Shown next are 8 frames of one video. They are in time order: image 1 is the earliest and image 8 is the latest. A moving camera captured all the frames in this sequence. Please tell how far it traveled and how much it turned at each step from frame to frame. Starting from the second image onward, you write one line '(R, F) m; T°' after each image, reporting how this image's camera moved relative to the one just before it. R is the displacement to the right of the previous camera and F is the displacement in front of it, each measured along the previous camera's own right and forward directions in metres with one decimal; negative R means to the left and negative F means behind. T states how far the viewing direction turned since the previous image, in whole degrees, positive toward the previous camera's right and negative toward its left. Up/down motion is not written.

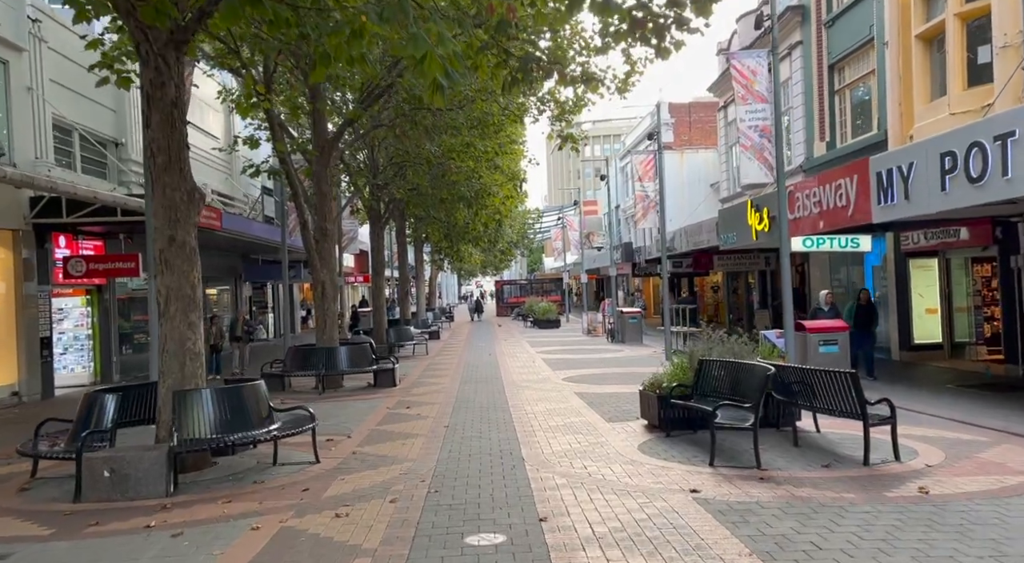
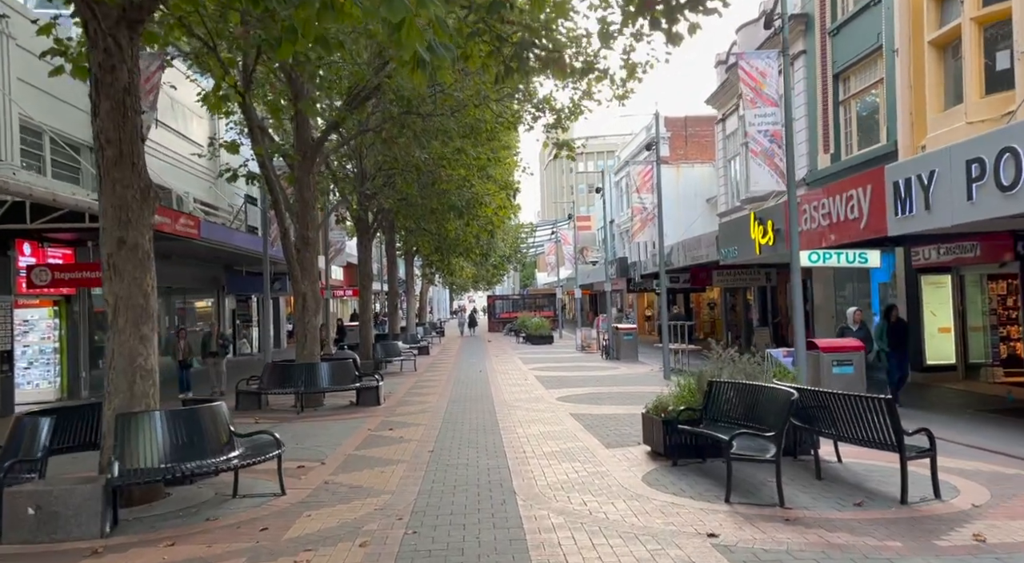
(0.0, +0.9) m; +1°
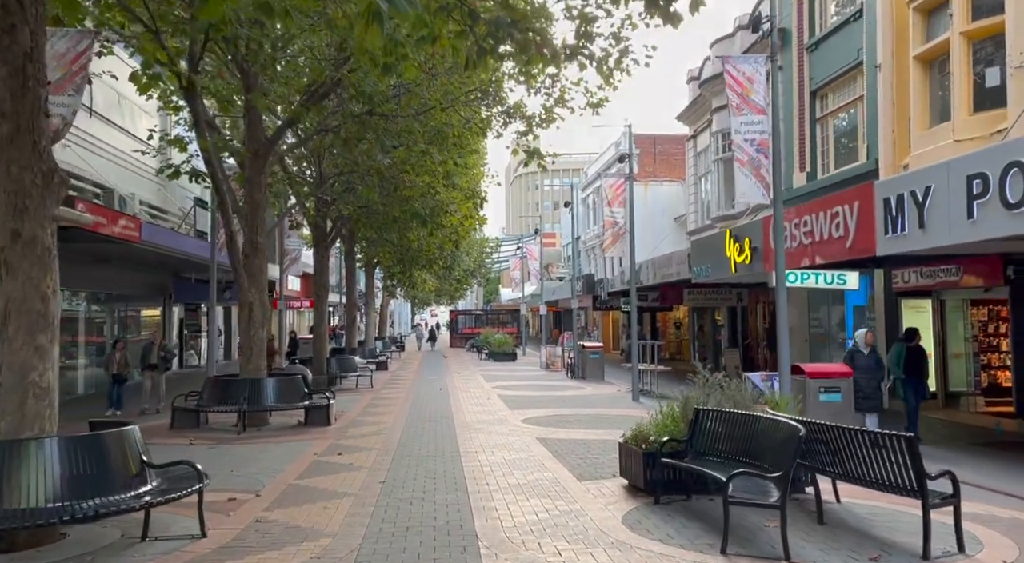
(0.0, +1.0) m; +3°
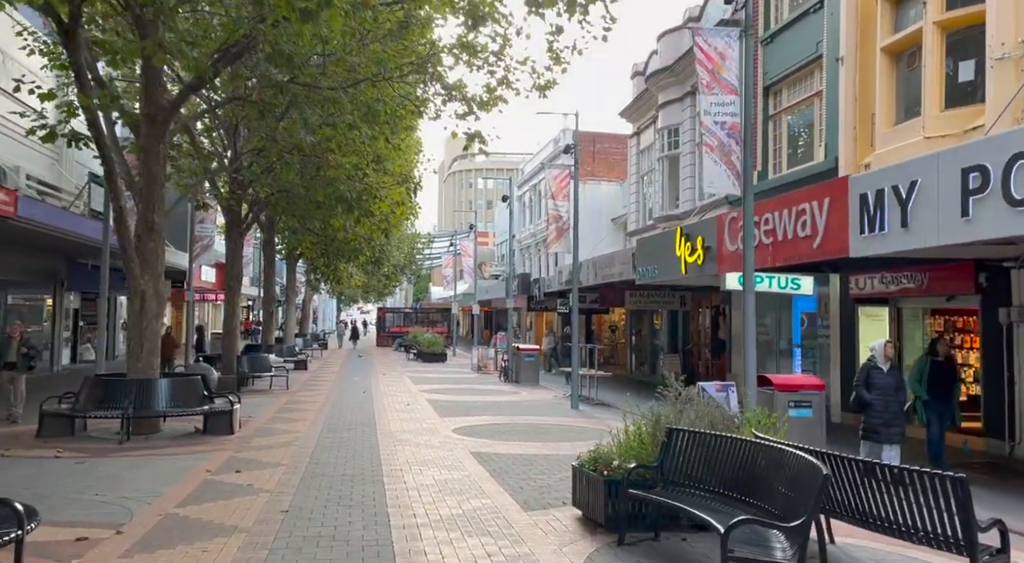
(-0.1, +1.5) m; +5°
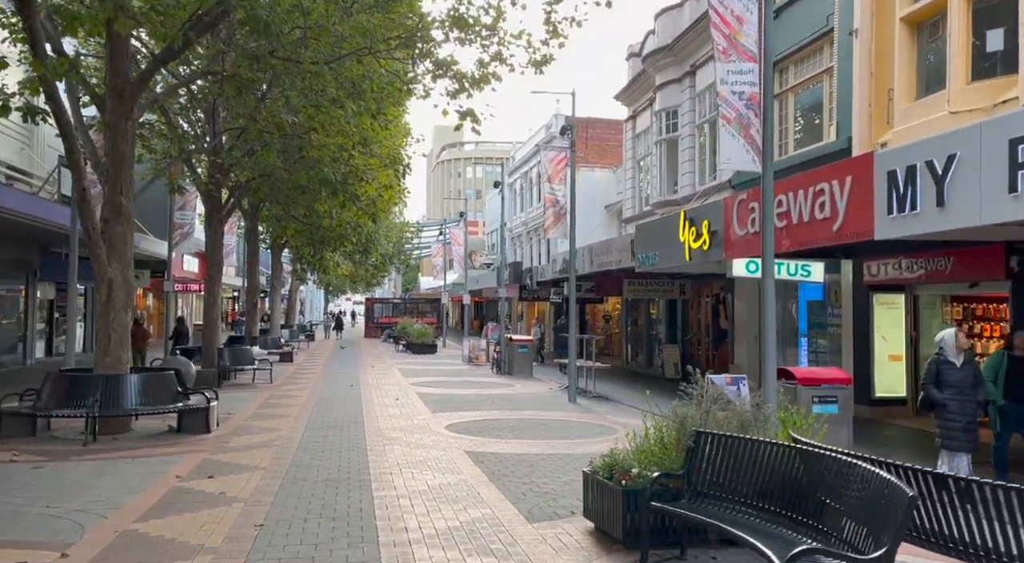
(-0.1, +0.9) m; +1°
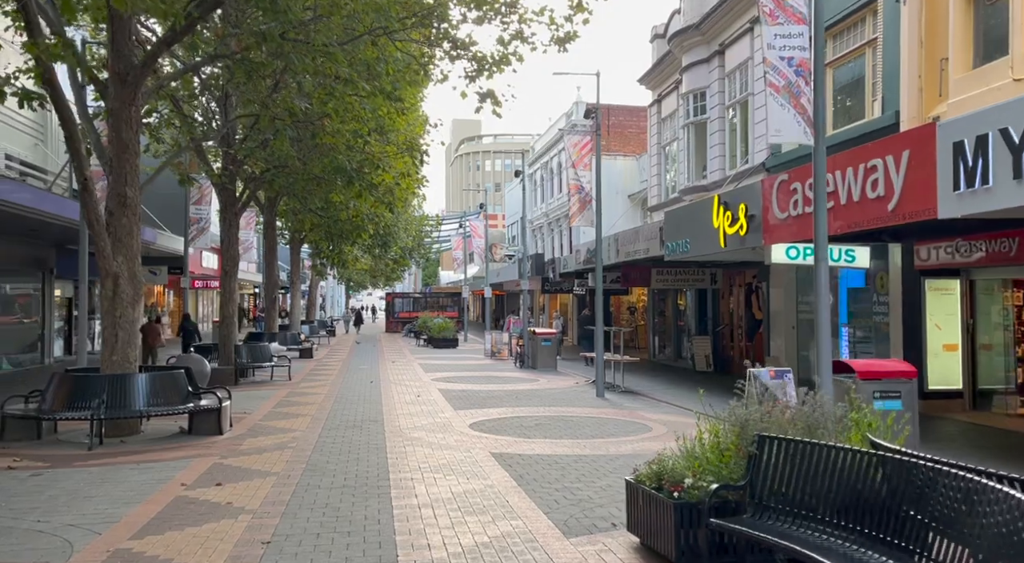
(-0.1, +0.7) m; -1°
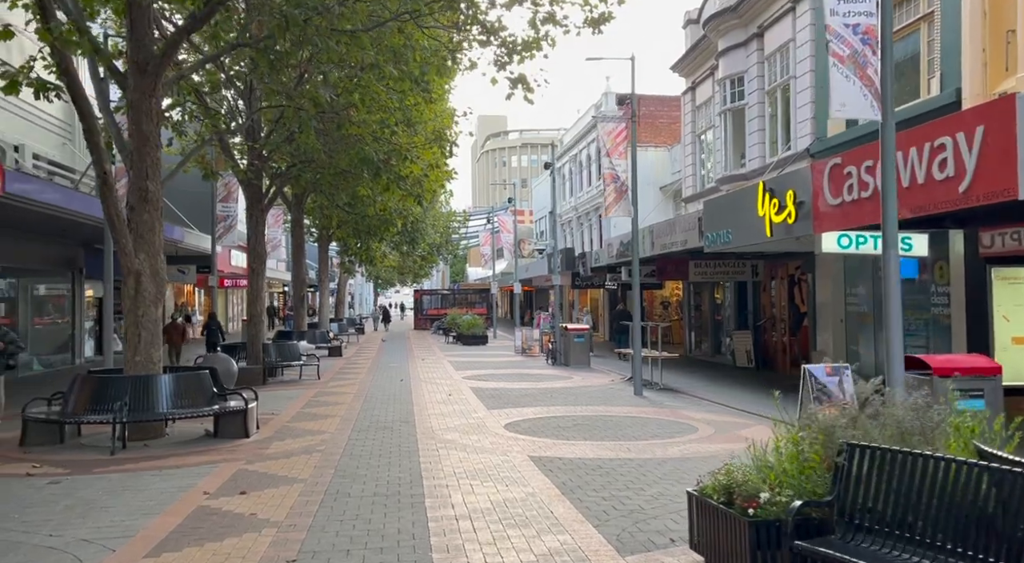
(-0.1, +0.6) m; -2°
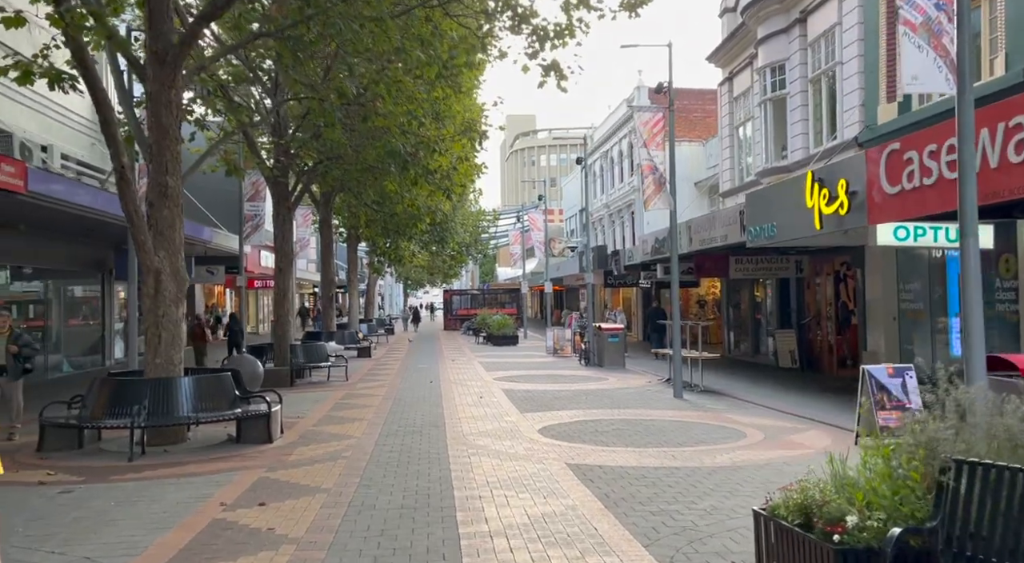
(-0.1, +0.6) m; -2°
